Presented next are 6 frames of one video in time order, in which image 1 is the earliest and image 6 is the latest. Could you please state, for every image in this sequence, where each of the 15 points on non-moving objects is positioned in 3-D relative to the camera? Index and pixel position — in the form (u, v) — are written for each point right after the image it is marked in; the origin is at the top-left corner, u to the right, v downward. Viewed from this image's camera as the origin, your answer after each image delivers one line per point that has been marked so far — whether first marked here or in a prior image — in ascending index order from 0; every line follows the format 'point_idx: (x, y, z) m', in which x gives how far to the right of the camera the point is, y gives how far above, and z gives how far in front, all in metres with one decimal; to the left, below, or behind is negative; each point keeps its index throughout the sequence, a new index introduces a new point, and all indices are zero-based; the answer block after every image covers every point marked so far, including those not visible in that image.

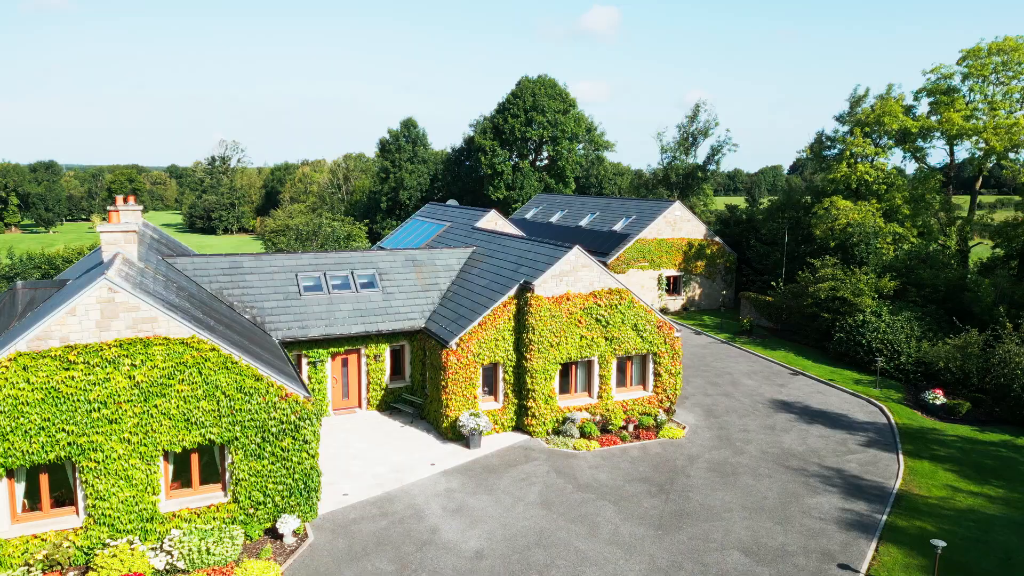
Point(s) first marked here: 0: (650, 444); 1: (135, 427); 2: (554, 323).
0: (+3.5, -3.9, +19.6) m
1: (-6.5, -2.4, +13.4) m
2: (+1.1, -0.9, +19.6) m
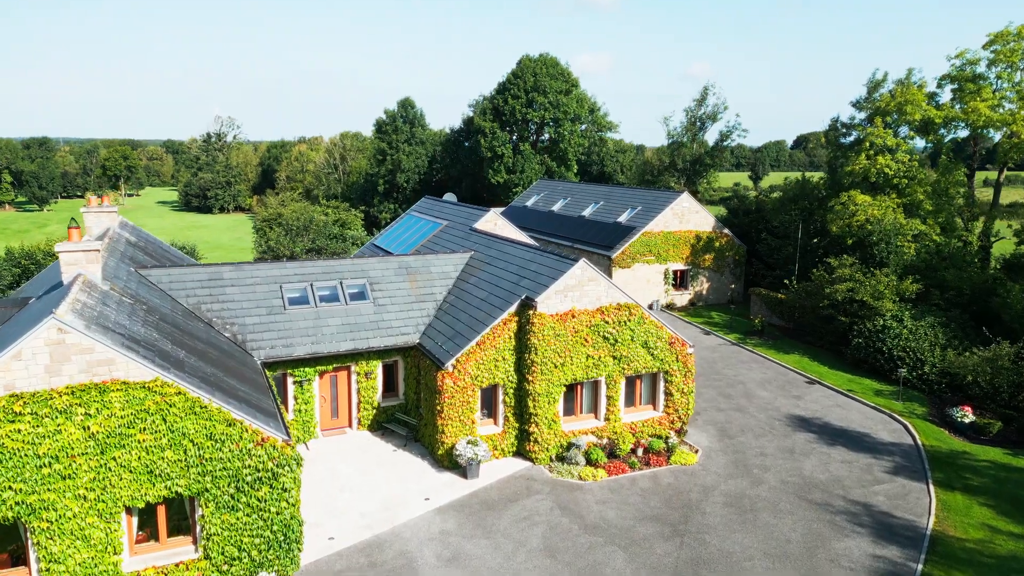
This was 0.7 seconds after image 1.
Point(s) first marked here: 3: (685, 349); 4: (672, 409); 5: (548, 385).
0: (+3.5, -4.3, +18.2) m
1: (-6.5, -3.0, +12.0) m
2: (+1.1, -1.3, +18.1) m
3: (+4.4, -1.5, +19.6) m
4: (+4.1, -3.1, +19.8) m
5: (+0.8, -2.3, +18.2) m
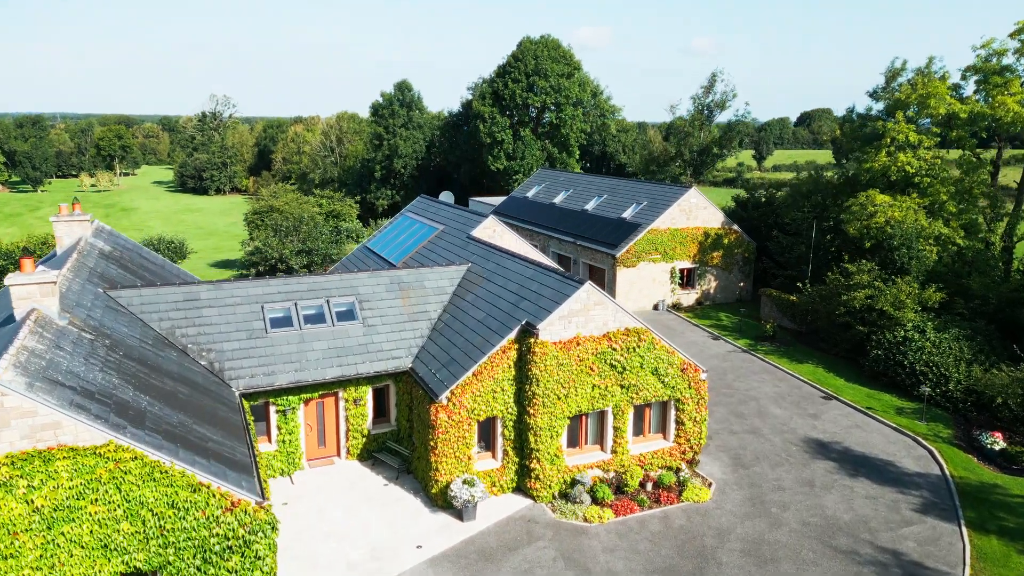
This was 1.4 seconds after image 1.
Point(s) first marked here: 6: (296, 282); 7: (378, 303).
0: (+3.5, -4.9, +16.9) m
1: (-6.5, -3.7, +10.6) m
2: (+1.1, -1.8, +16.7) m
3: (+4.4, -2.0, +18.2) m
4: (+4.1, -3.6, +18.5) m
5: (+0.8, -2.8, +16.8) m
6: (-5.4, +0.1, +19.5) m
7: (-3.4, -0.4, +19.7) m
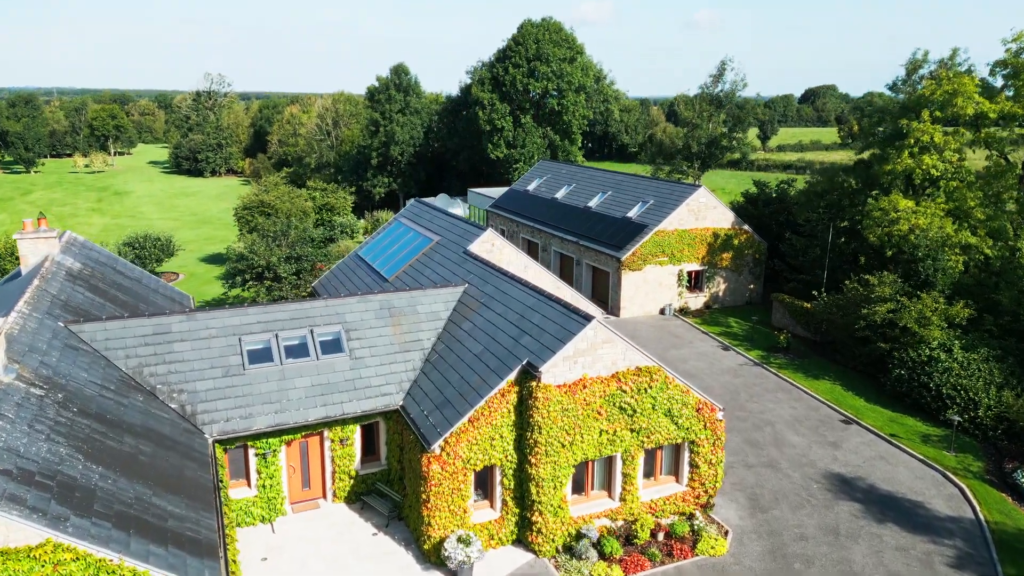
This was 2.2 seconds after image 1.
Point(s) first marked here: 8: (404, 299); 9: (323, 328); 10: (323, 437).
0: (+3.5, -5.6, +15.5) m
1: (-6.5, -4.6, +9.2) m
2: (+1.1, -2.5, +15.2) m
3: (+4.4, -2.7, +16.7) m
4: (+4.1, -4.3, +17.0) m
5: (+0.8, -3.6, +15.4) m
6: (-5.4, -0.5, +17.9) m
7: (-3.4, -1.0, +18.2) m
8: (-2.7, -0.3, +19.2) m
9: (-4.4, -0.9, +18.0) m
10: (-4.2, -3.3, +17.1) m
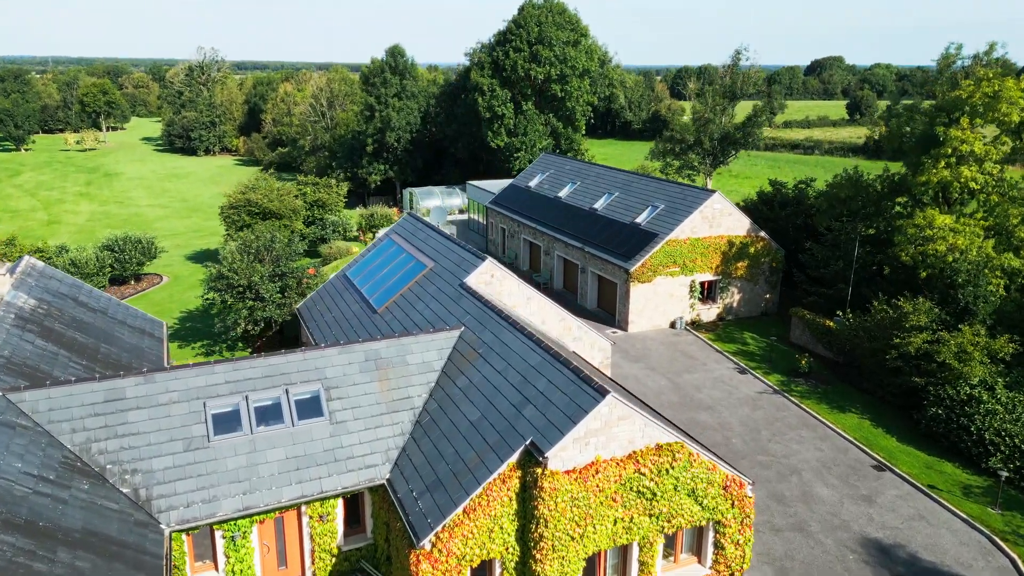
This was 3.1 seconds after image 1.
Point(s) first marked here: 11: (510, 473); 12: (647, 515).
0: (+3.5, -6.8, +13.6) m
1: (-6.5, -6.1, +7.3) m
2: (+1.1, -3.7, +13.2) m
3: (+4.4, -3.9, +14.8) m
4: (+4.1, -5.4, +15.1) m
5: (+0.9, -4.7, +13.4) m
6: (-5.4, -1.6, +15.9) m
7: (-3.4, -2.1, +16.1) m
8: (-2.6, -1.3, +17.1) m
9: (-4.3, -2.0, +15.9) m
10: (-4.1, -4.4, +15.2) m
11: (0.0, -3.2, +13.4) m
12: (+2.4, -4.1, +14.0) m
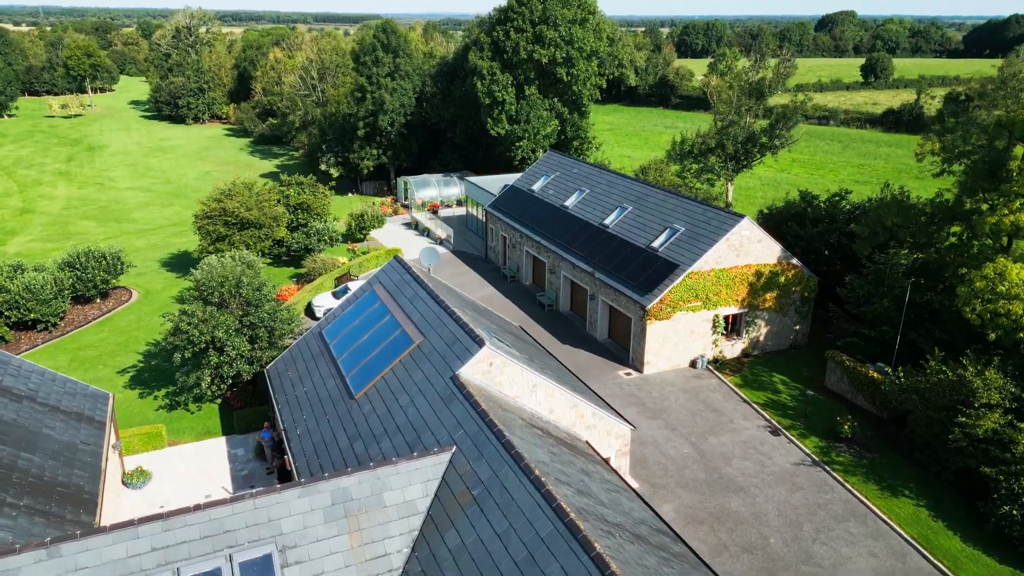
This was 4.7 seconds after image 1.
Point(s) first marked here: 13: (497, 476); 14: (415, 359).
0: (+3.5, -9.1, +10.7) m
1: (-6.4, -8.8, +4.3) m
2: (+1.1, -6.1, +10.1) m
3: (+4.4, -6.2, +11.6) m
4: (+4.1, -7.7, +12.1) m
5: (+0.9, -7.1, +10.4) m
6: (-5.4, -3.8, +12.6) m
7: (-3.3, -4.3, +12.9) m
8: (-2.6, -3.5, +13.8) m
9: (-4.3, -4.2, +12.7) m
10: (-4.1, -6.7, +12.1) m
11: (0.0, -5.5, +10.2) m
12: (+2.5, -6.4, +10.8) m
13: (-0.3, -3.2, +13.5) m
14: (-2.3, -1.6, +18.1) m
